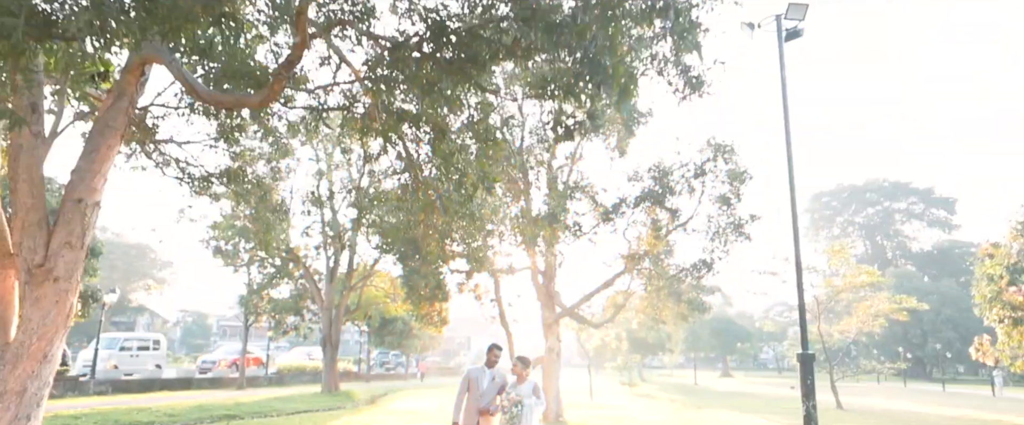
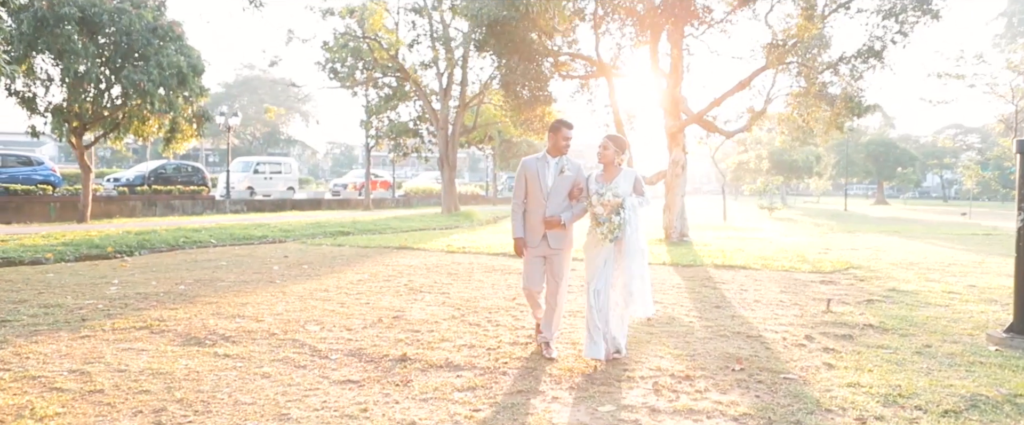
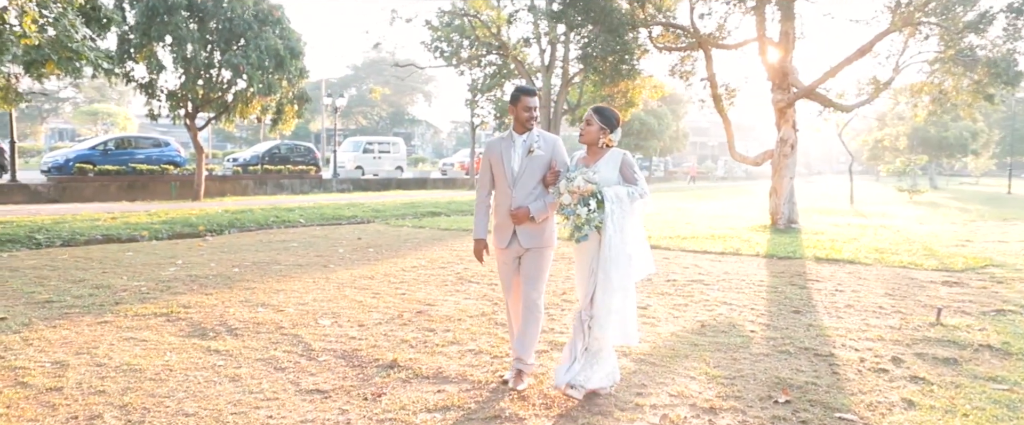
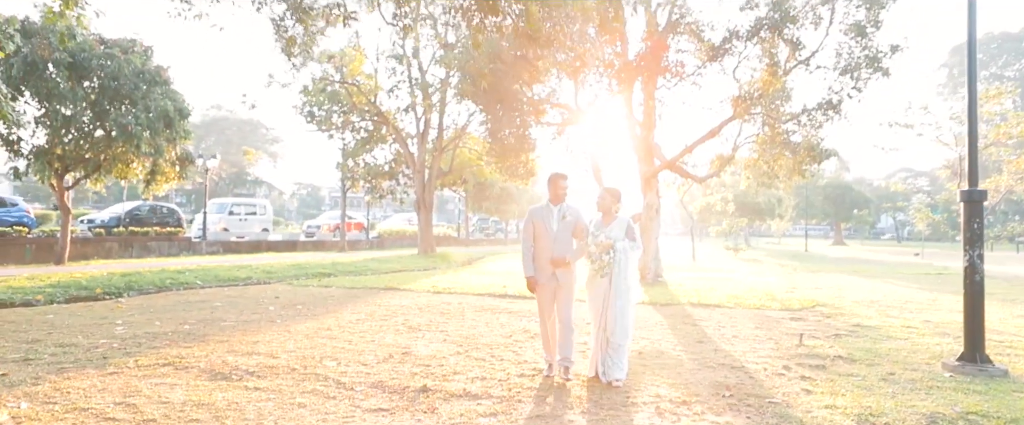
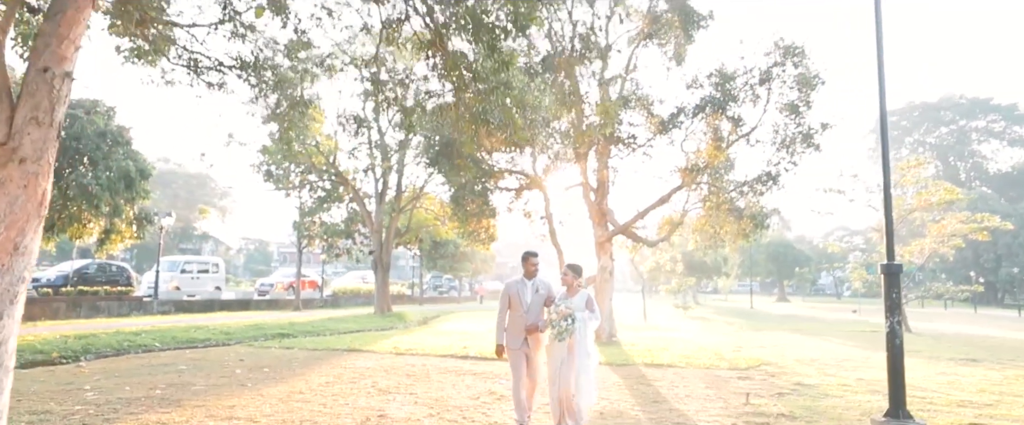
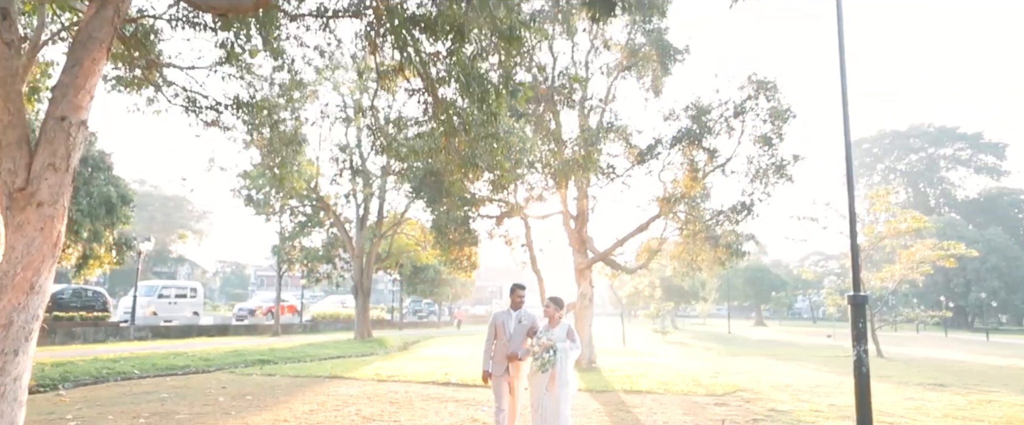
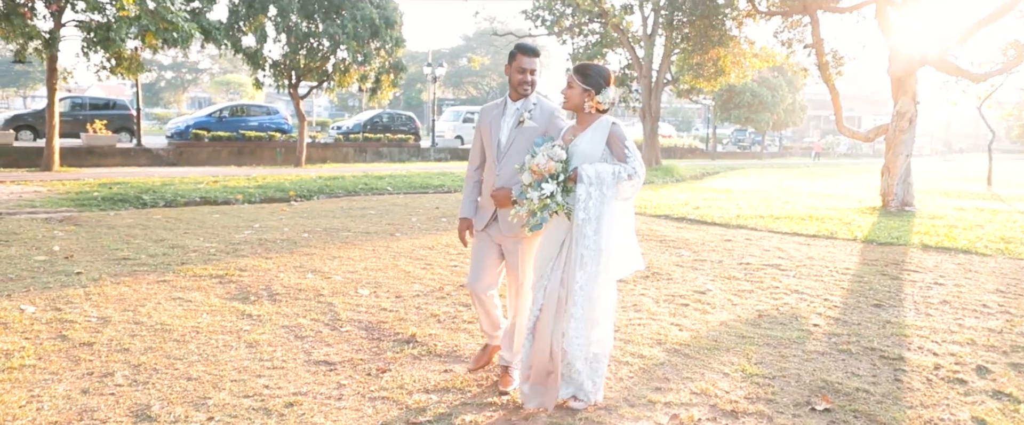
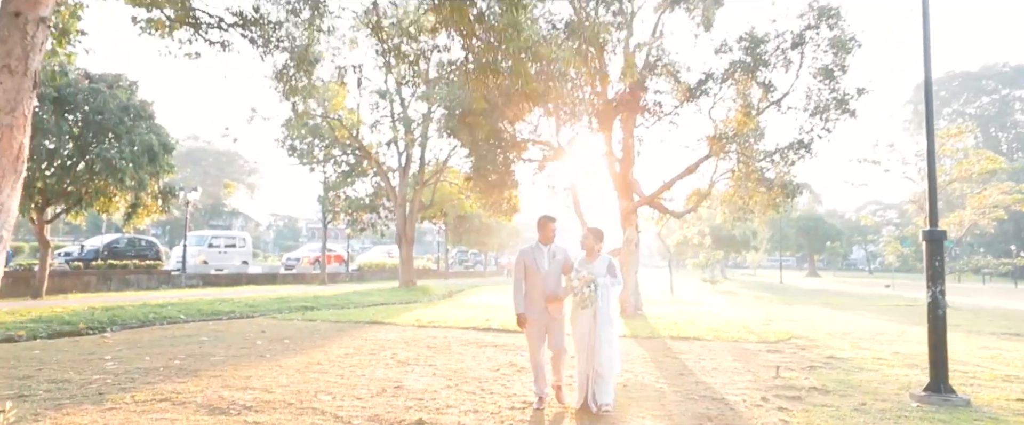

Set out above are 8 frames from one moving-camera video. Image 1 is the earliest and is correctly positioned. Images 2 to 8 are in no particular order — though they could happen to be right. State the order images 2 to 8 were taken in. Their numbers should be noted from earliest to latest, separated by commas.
6, 5, 8, 4, 2, 3, 7
